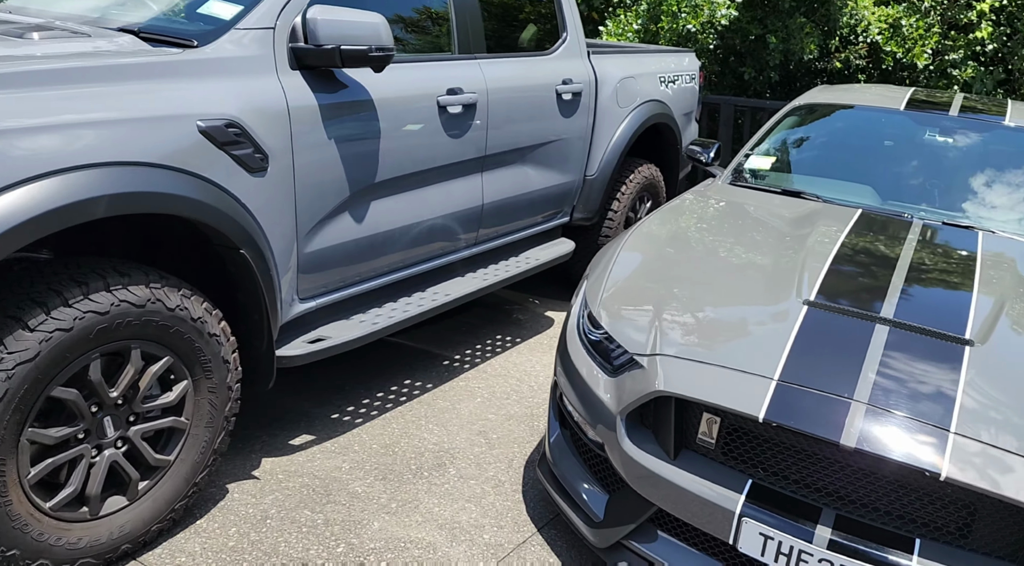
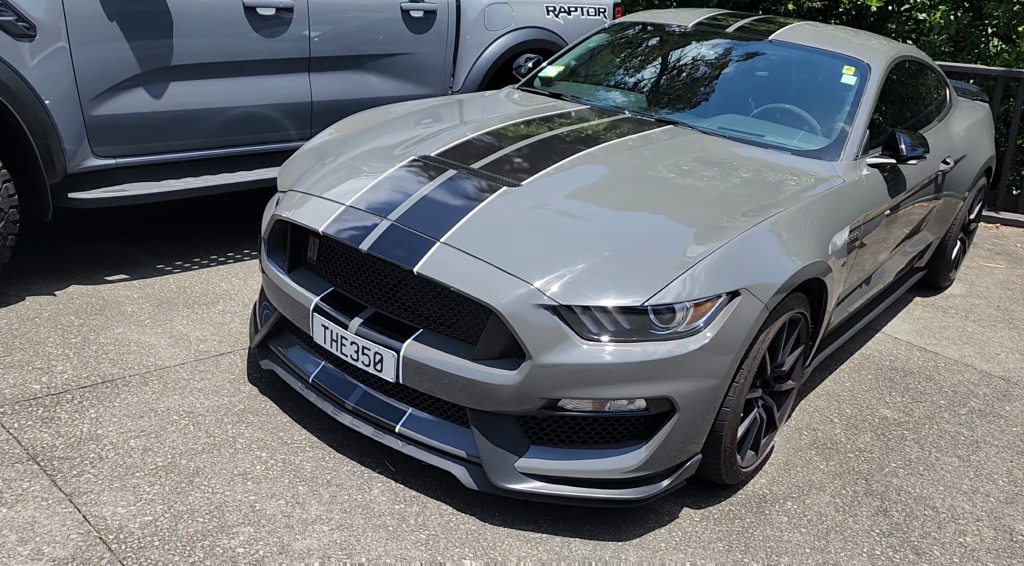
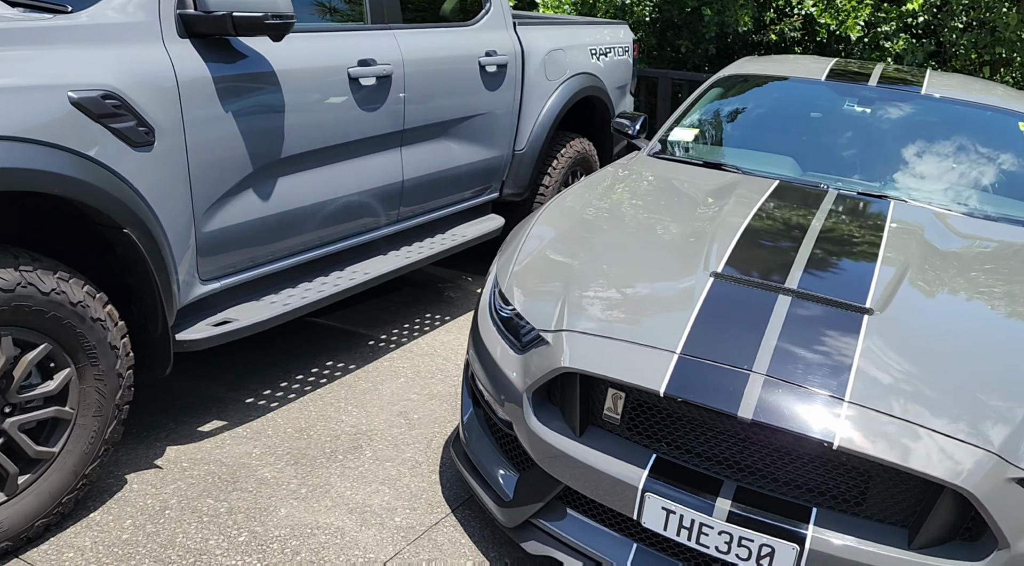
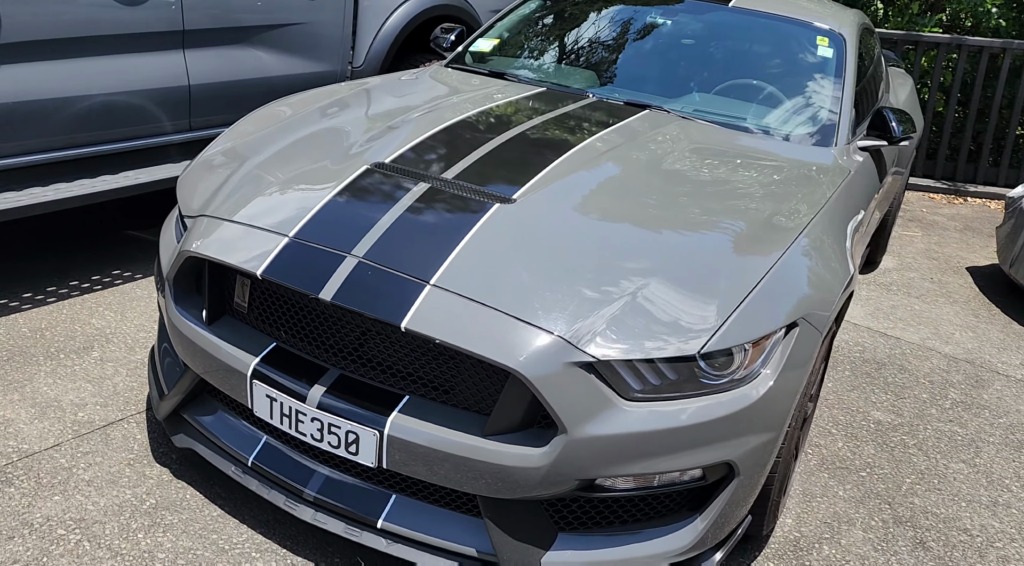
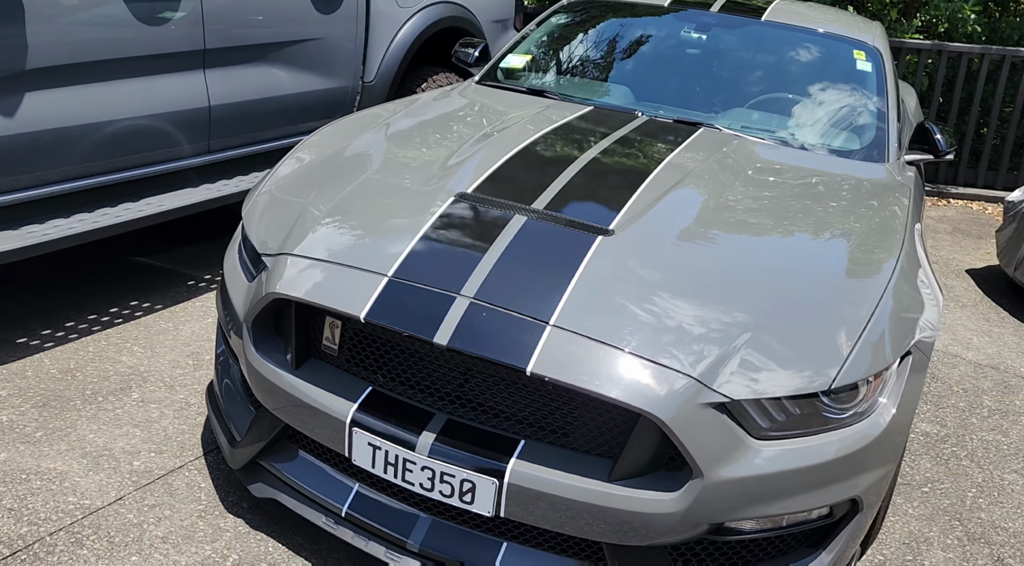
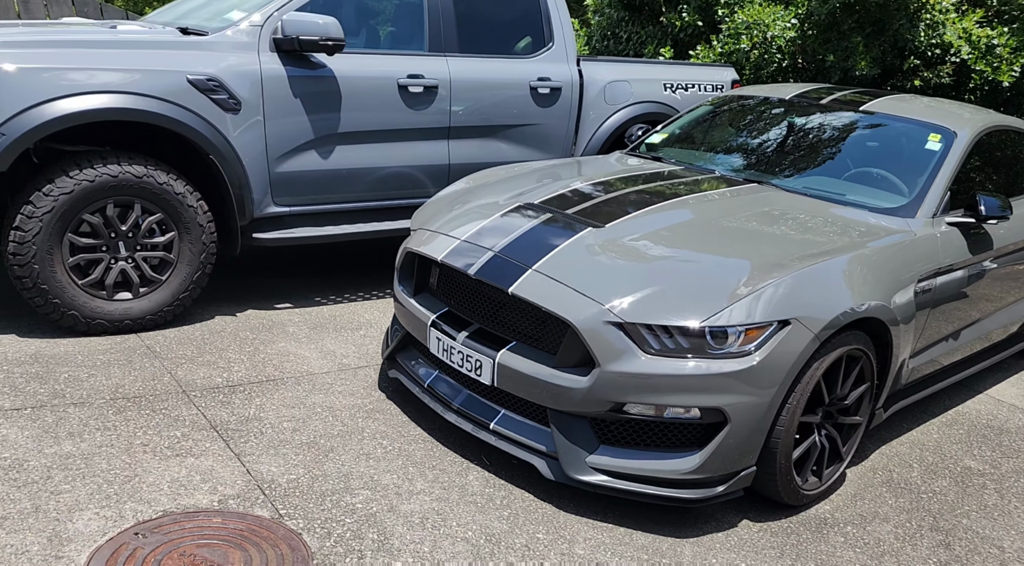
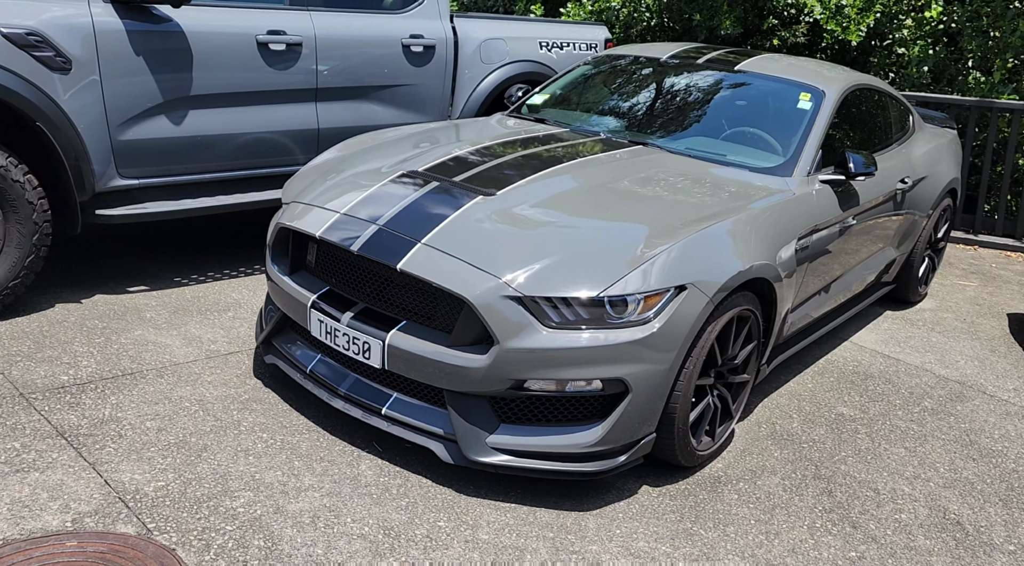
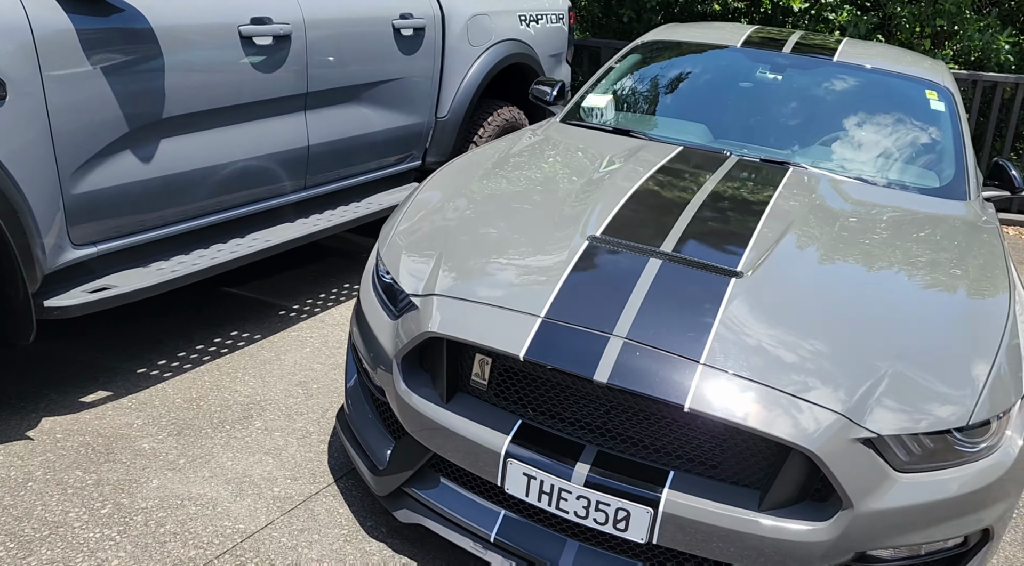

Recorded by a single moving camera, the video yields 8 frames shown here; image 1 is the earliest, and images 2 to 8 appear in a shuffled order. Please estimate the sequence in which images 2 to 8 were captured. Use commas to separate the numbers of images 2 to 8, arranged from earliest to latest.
3, 8, 5, 4, 2, 7, 6
